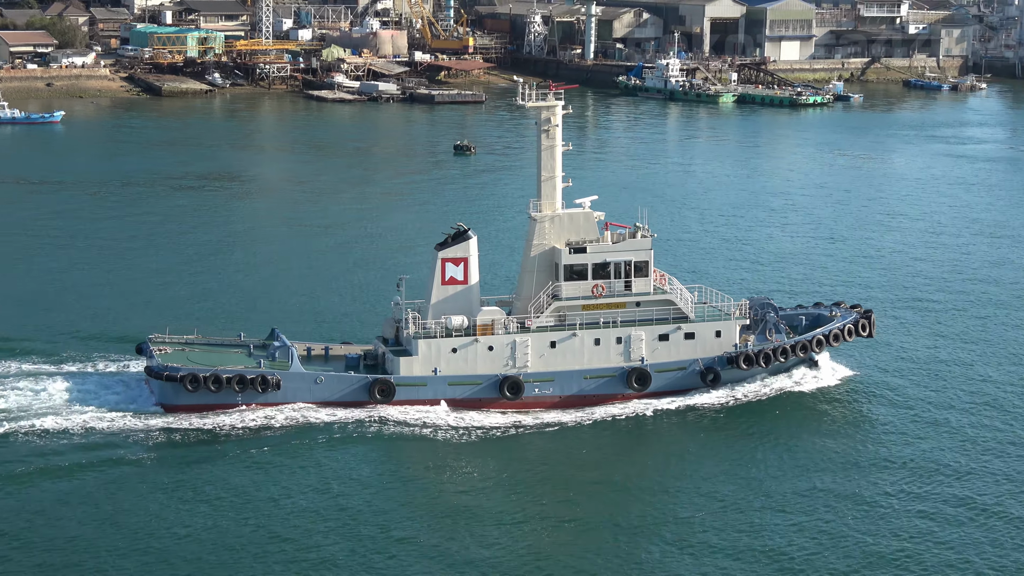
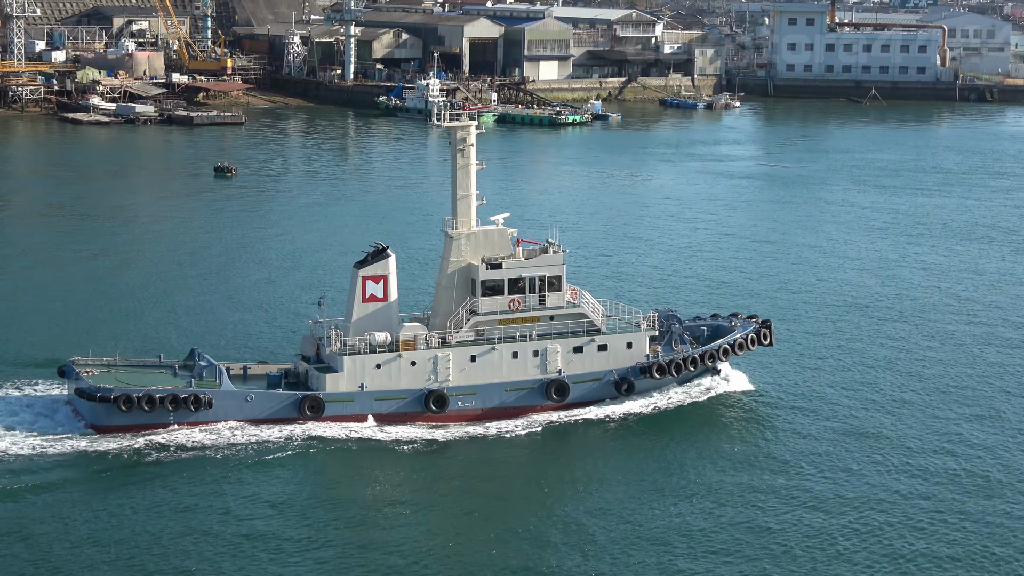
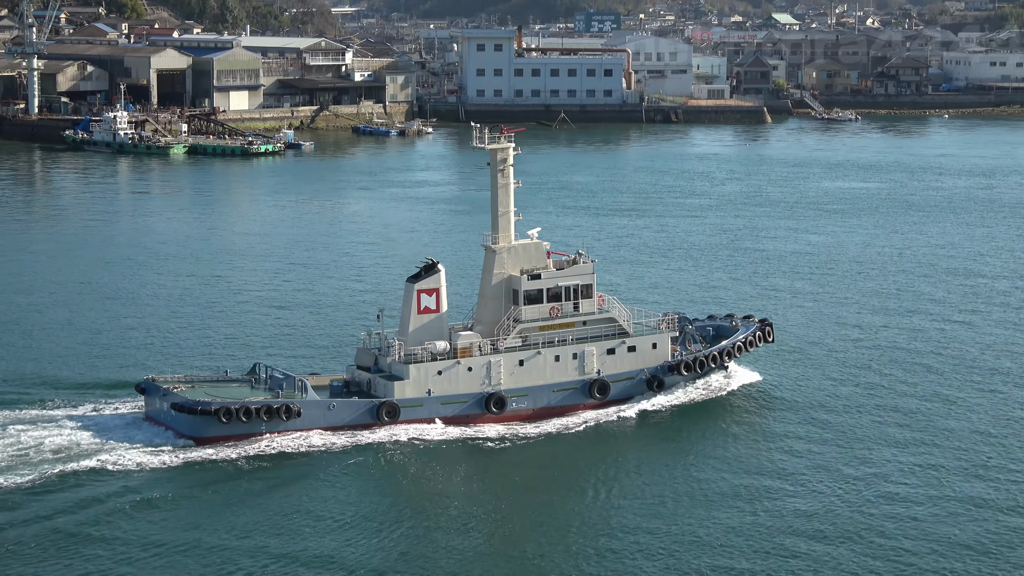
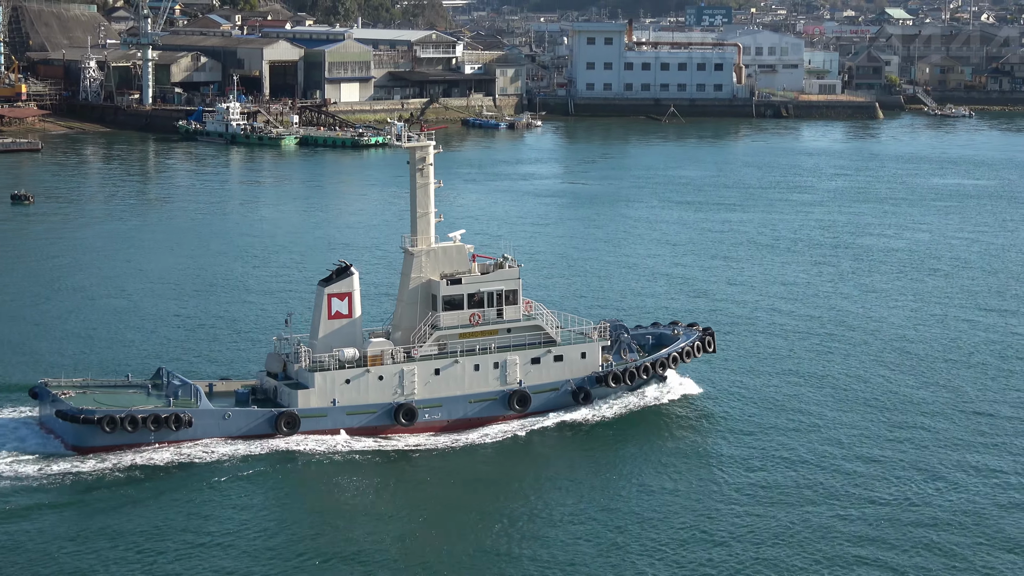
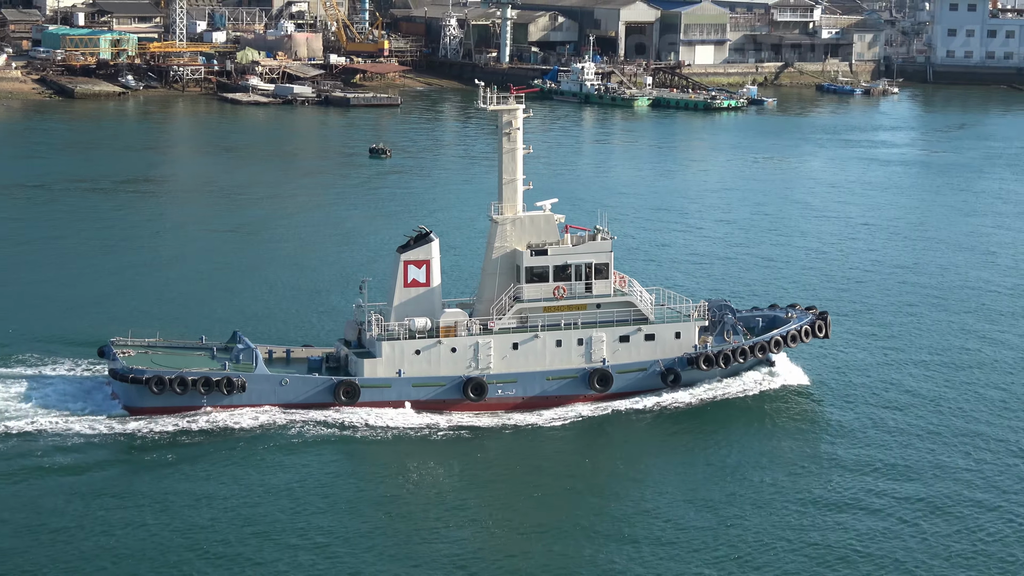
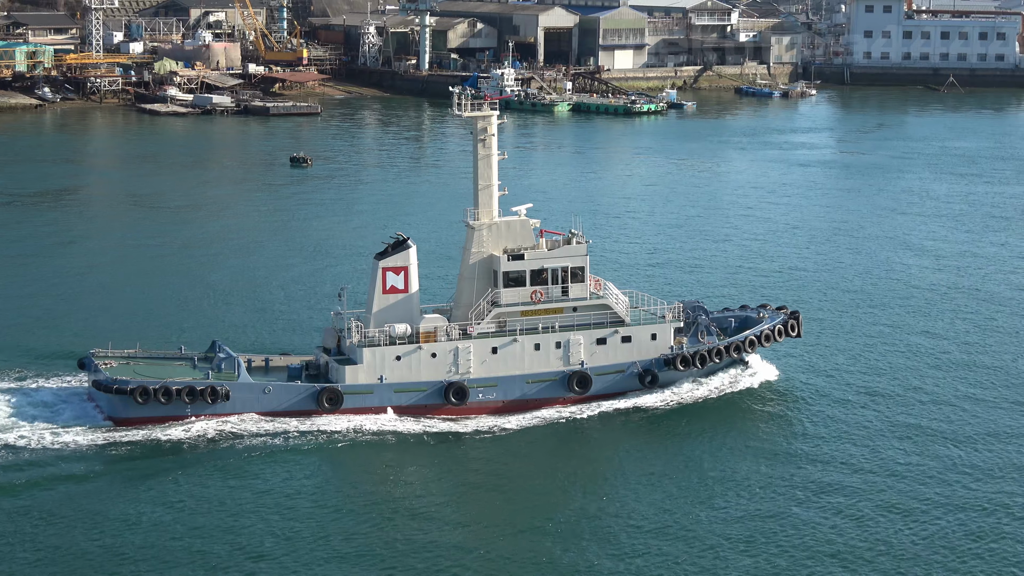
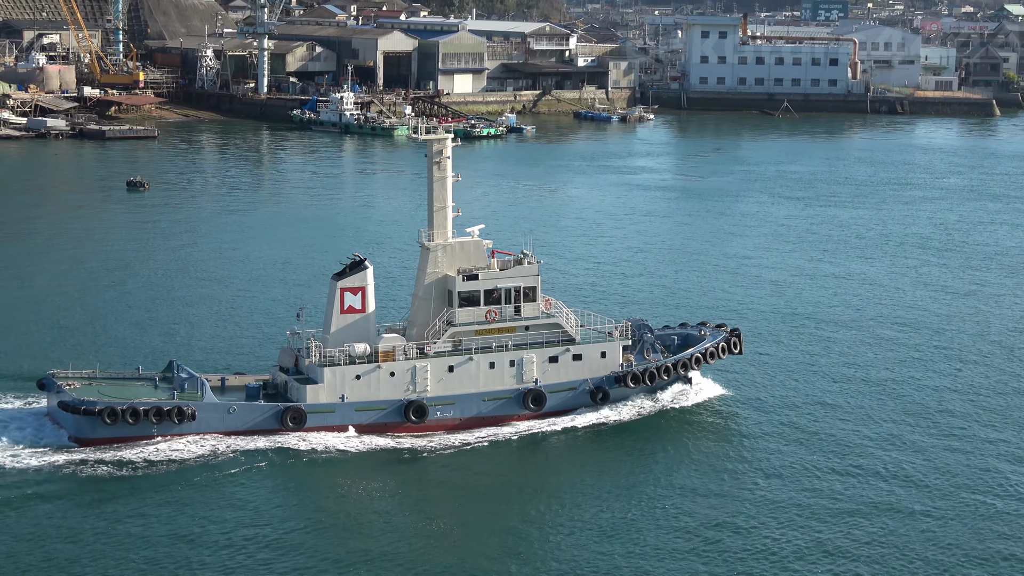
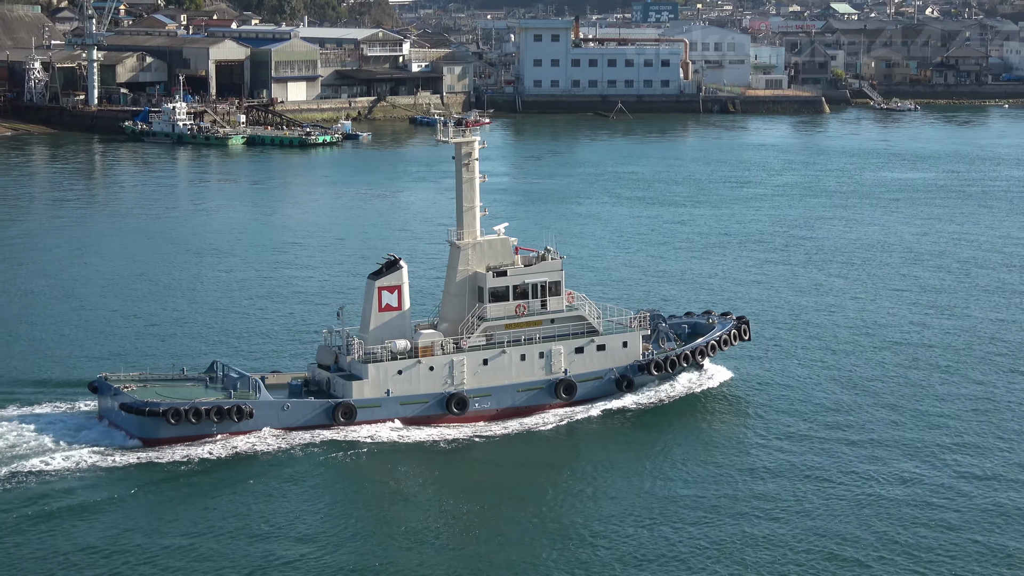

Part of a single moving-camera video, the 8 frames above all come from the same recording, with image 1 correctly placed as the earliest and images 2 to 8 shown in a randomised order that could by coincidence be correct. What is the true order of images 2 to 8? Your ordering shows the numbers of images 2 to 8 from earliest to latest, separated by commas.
5, 6, 2, 7, 4, 8, 3
